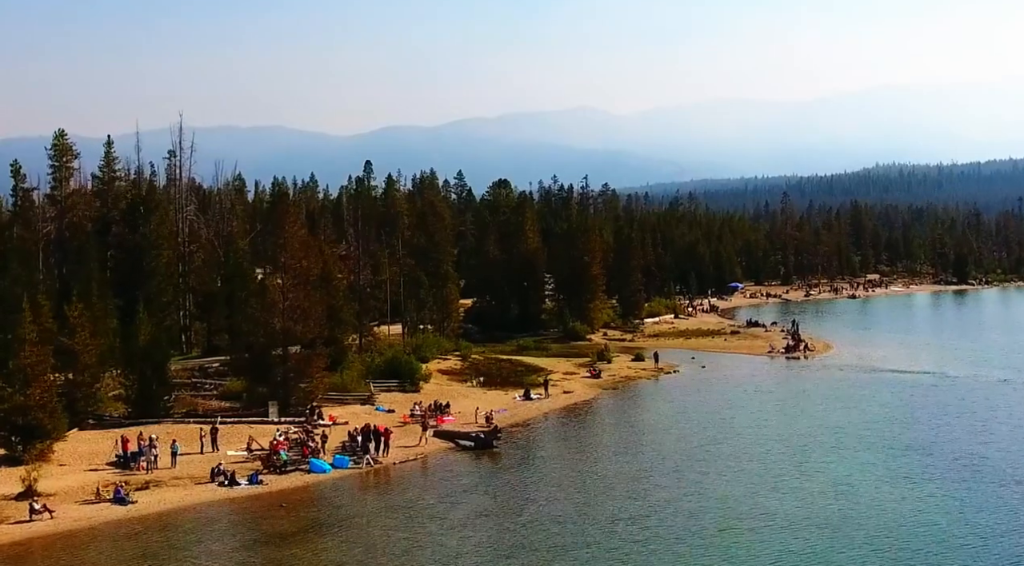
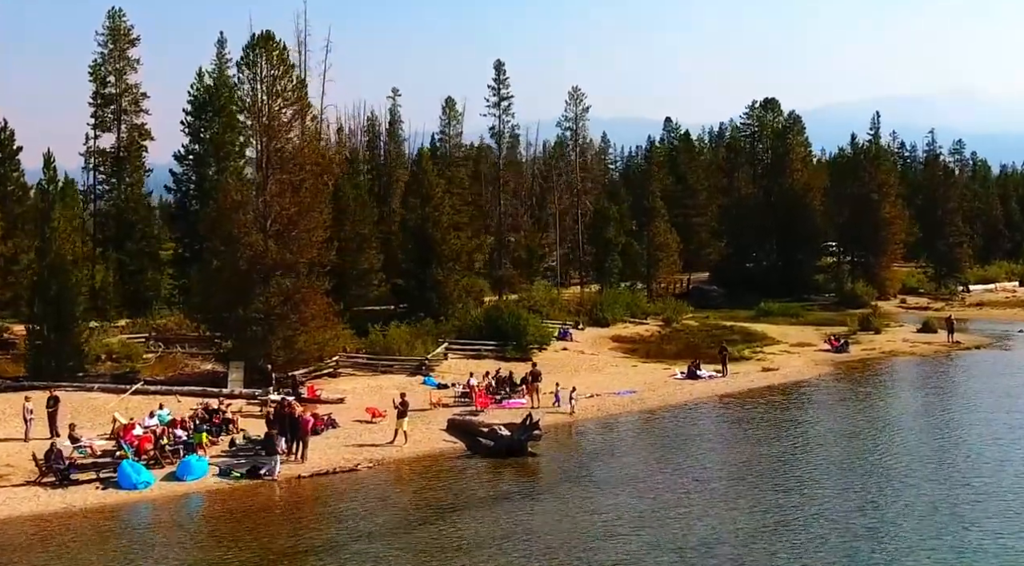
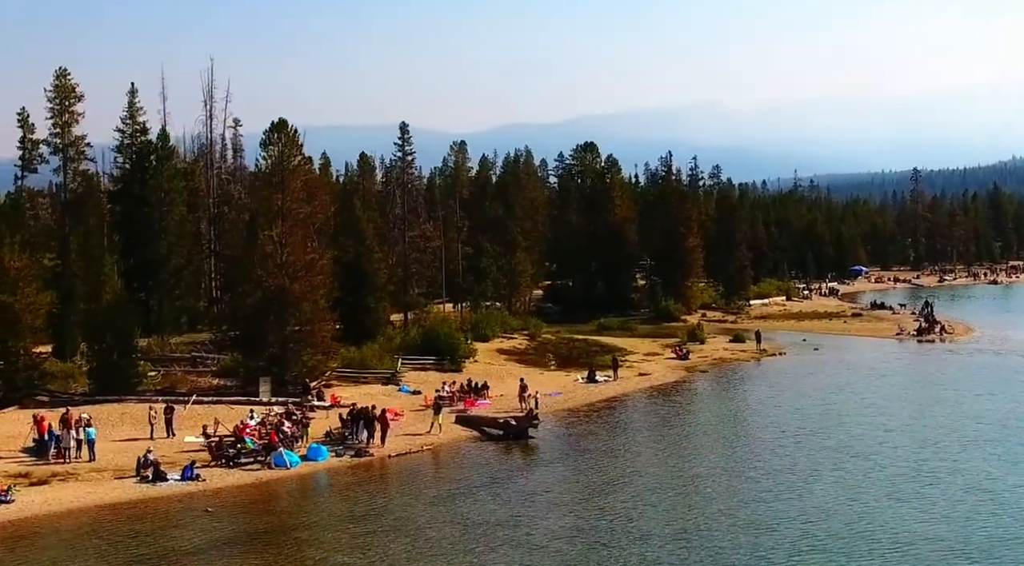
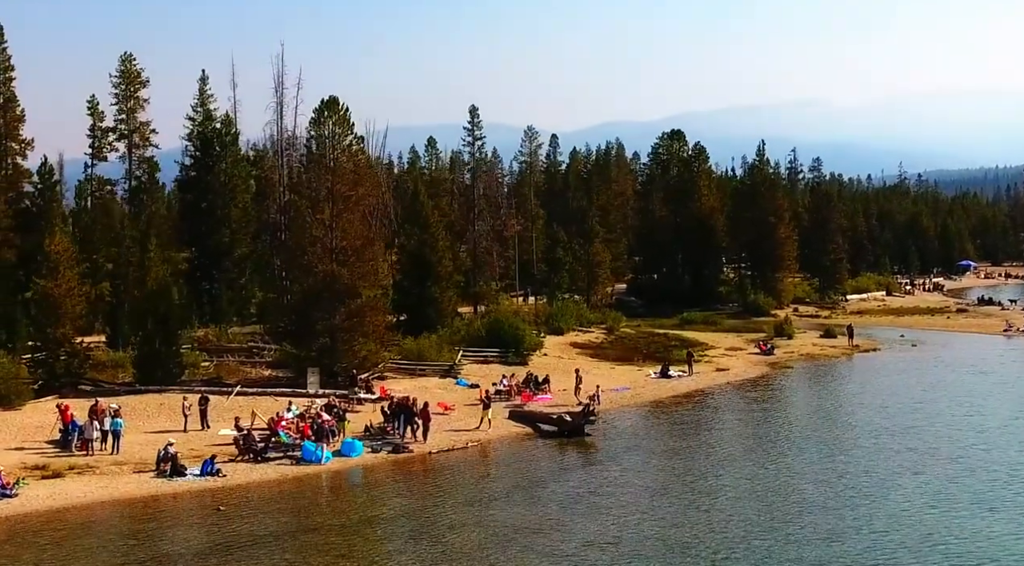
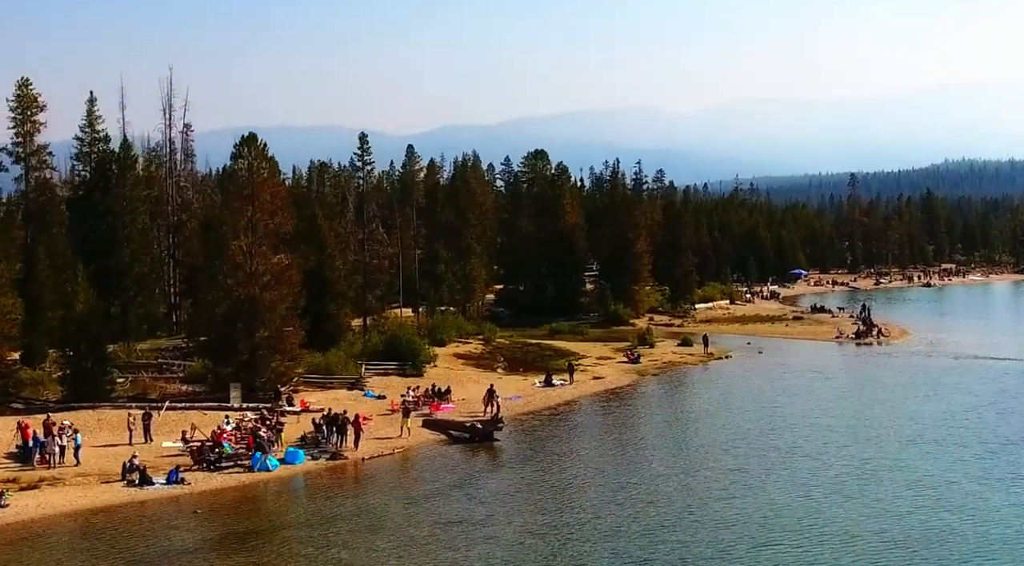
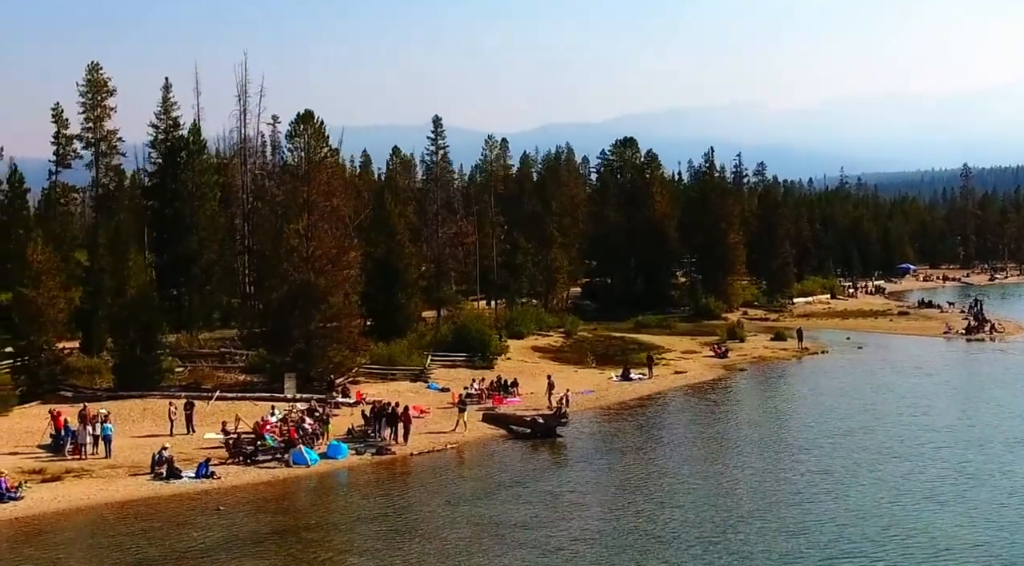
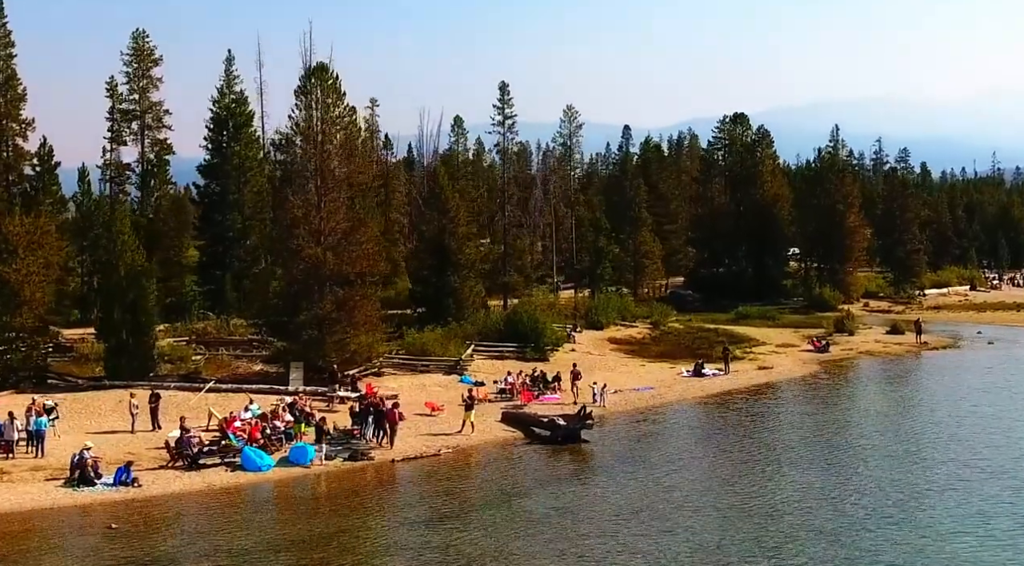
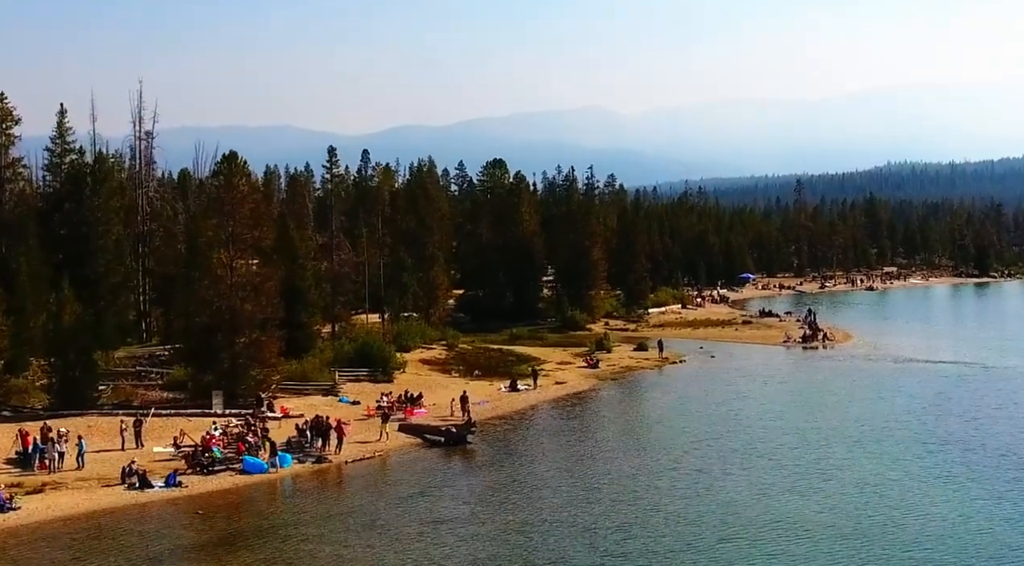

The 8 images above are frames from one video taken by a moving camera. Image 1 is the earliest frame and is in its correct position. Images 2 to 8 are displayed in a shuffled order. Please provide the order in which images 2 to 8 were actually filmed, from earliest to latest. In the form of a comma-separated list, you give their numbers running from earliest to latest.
8, 5, 3, 6, 4, 7, 2
